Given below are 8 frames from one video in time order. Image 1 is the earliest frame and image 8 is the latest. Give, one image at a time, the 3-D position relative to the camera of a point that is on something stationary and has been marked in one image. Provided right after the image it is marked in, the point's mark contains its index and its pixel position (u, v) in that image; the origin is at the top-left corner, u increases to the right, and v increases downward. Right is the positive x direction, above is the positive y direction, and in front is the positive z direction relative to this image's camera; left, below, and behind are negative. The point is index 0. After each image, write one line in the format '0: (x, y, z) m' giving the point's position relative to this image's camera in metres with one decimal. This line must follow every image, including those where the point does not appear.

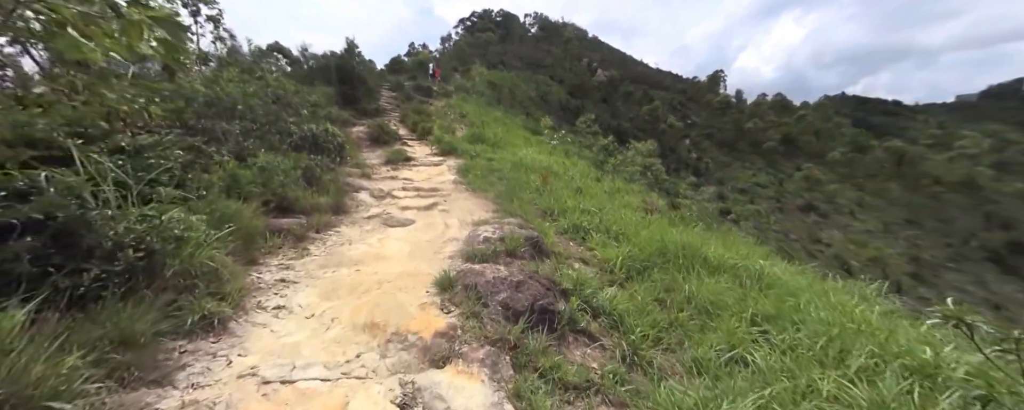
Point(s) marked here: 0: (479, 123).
0: (-1.2, +2.7, +12.5) m
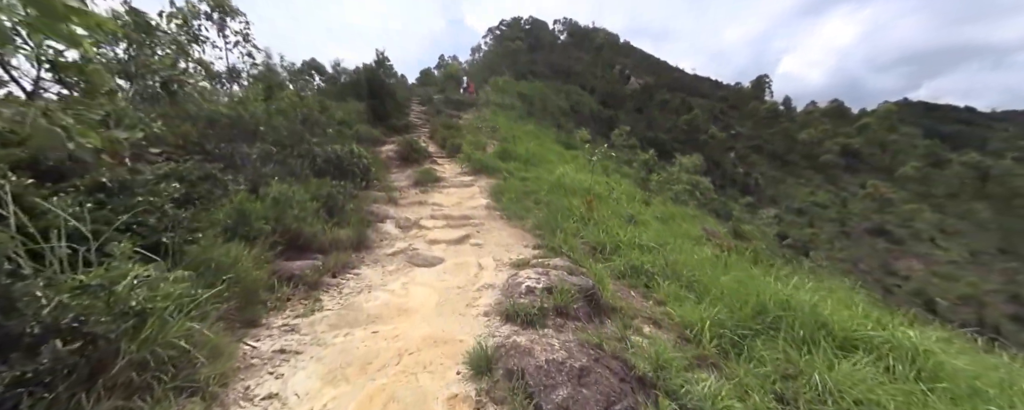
0: (-0.1, +2.2, +12.0) m
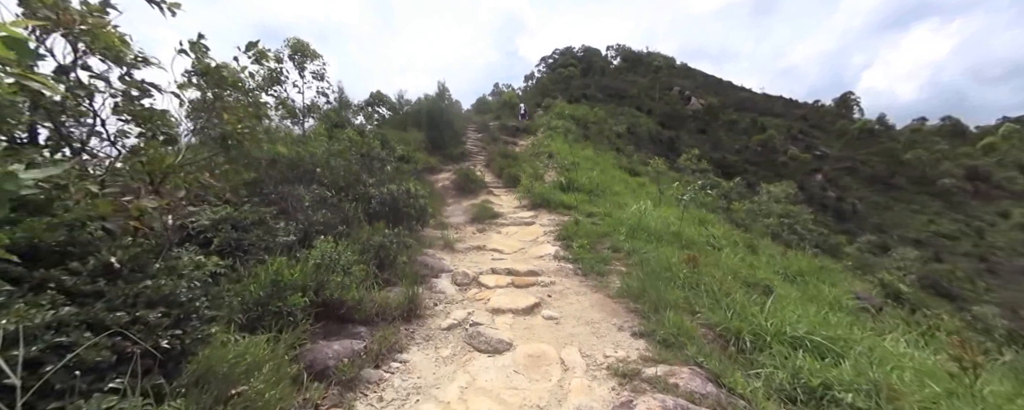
0: (+1.7, +1.1, +11.1) m
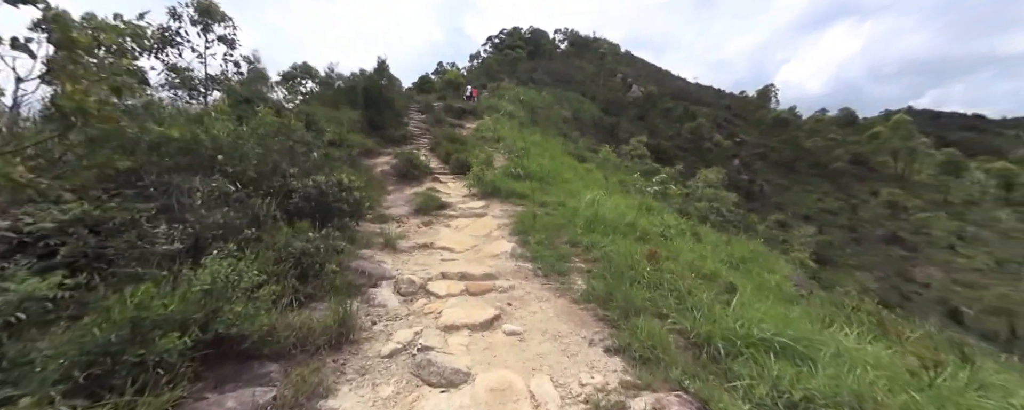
0: (+0.3, +1.5, +10.7) m
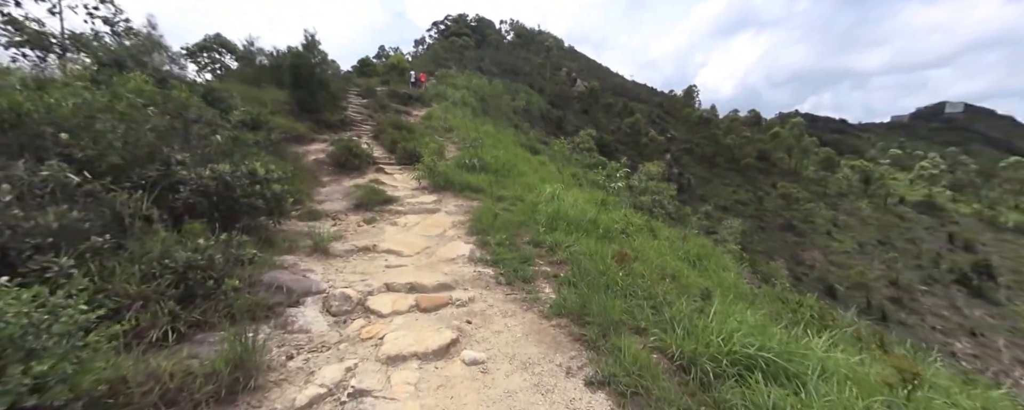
0: (-0.9, +1.6, +10.0) m
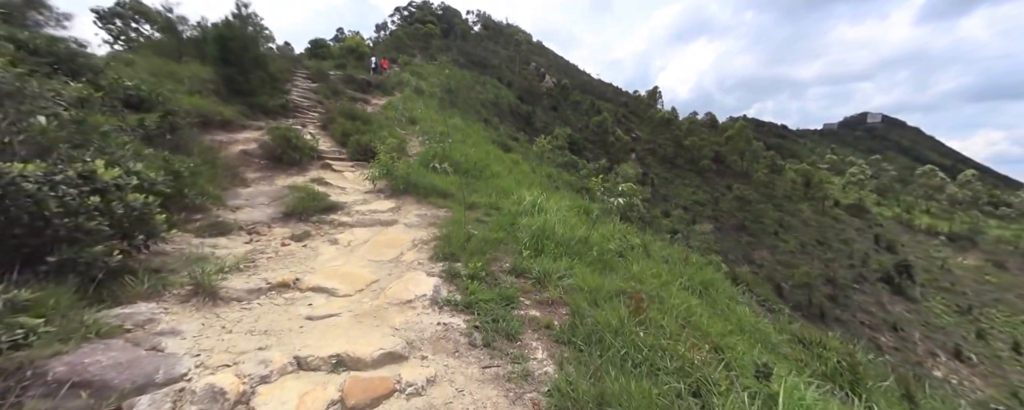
0: (-1.5, +1.6, +8.8) m
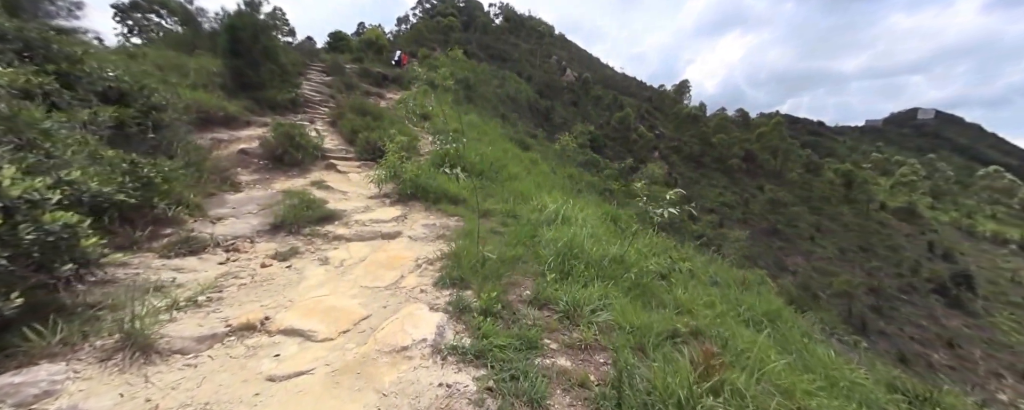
0: (-1.1, +1.5, +8.2) m
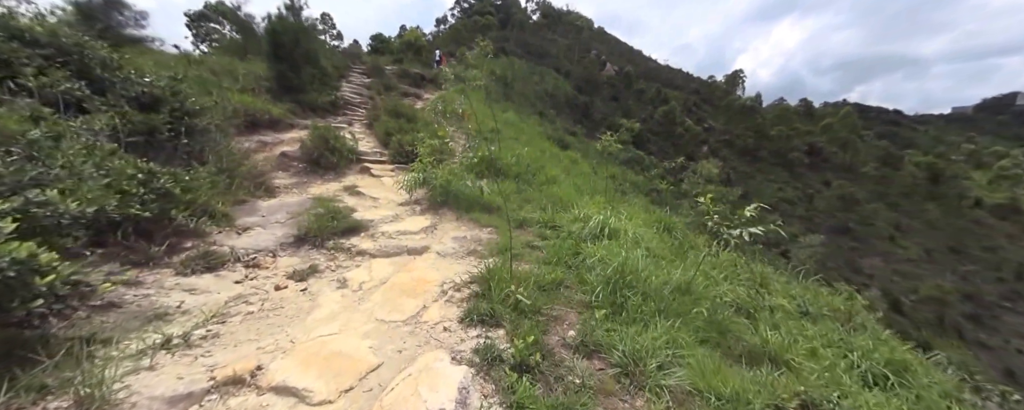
0: (-0.2, +1.4, +7.7) m
